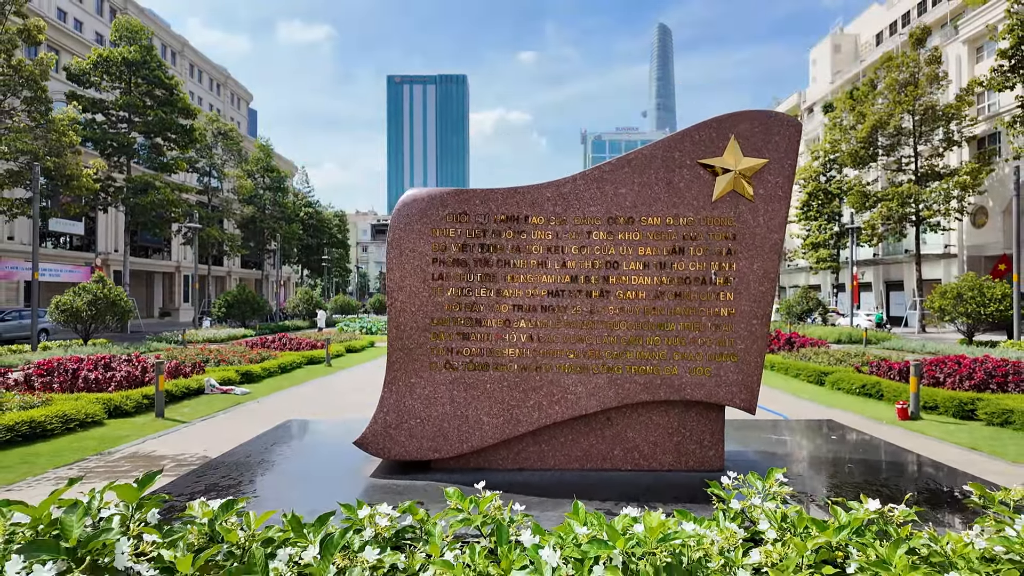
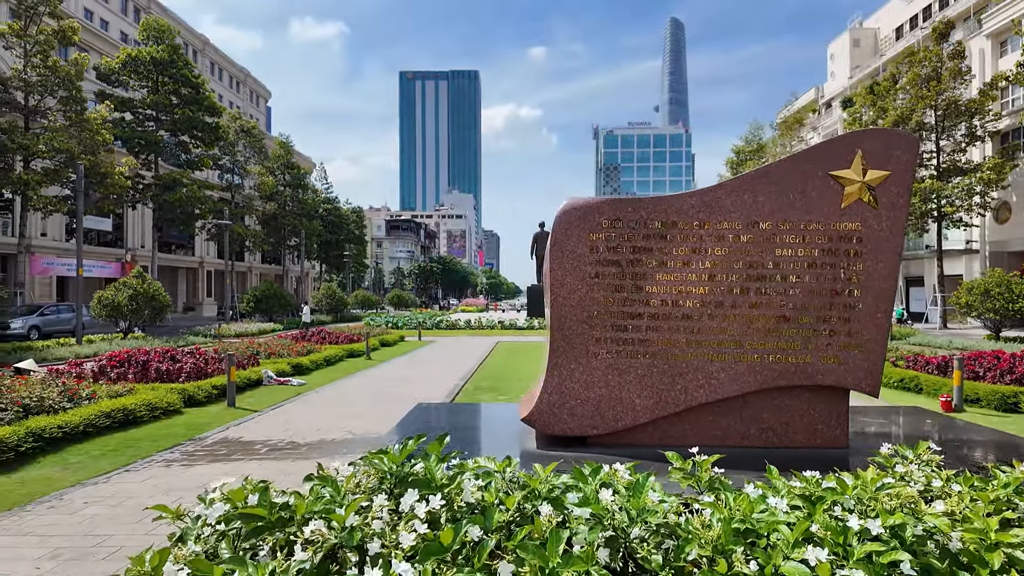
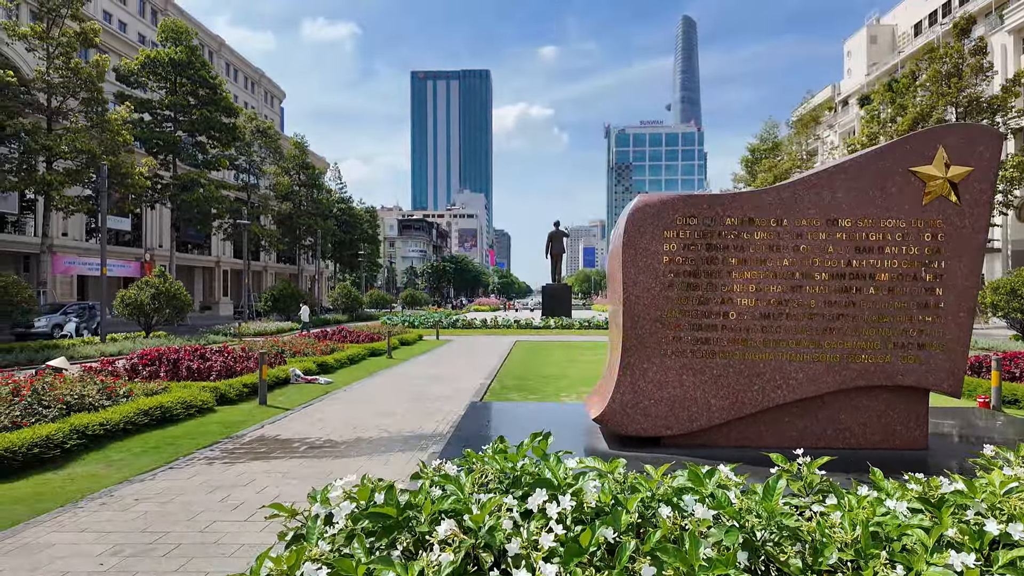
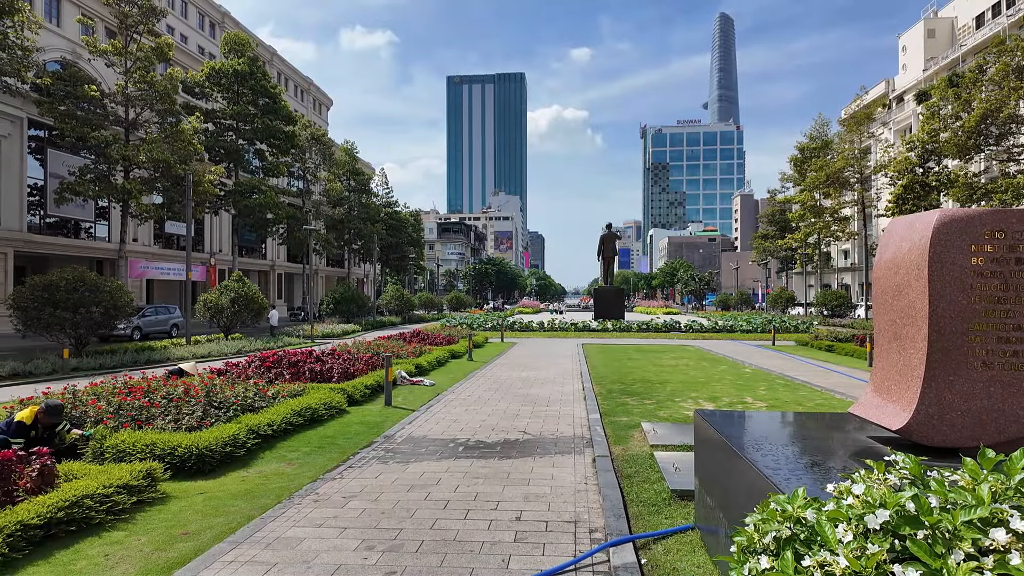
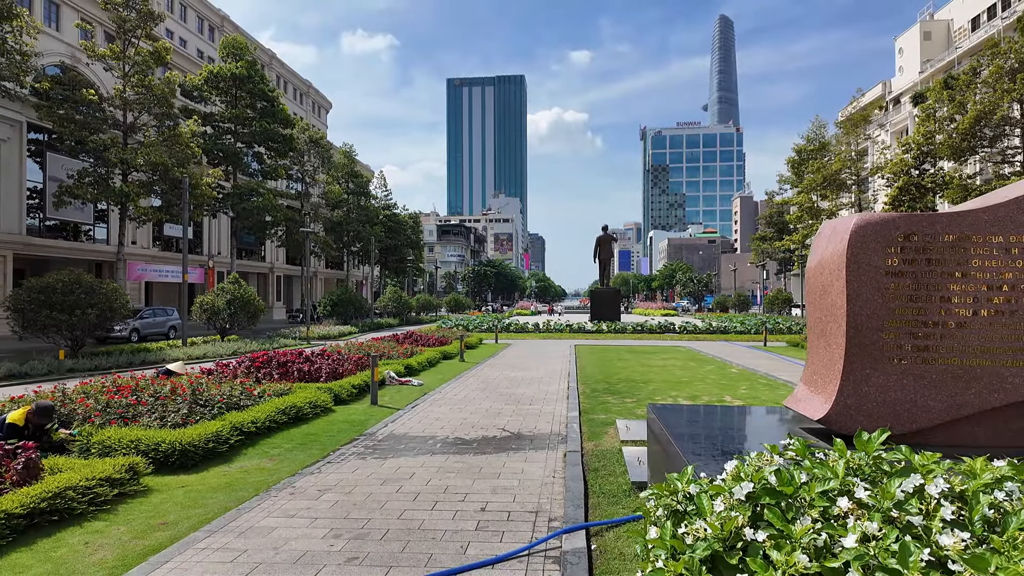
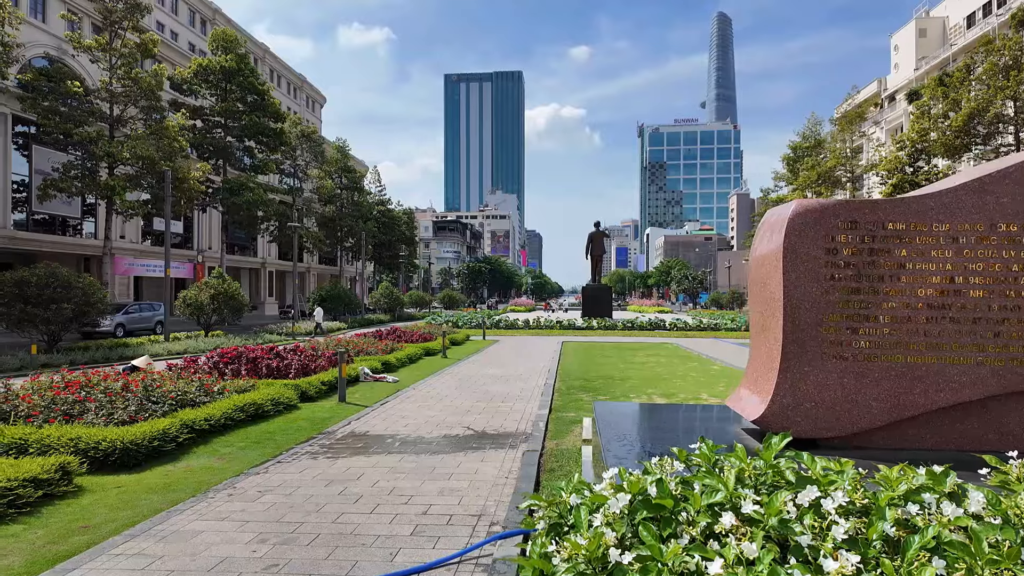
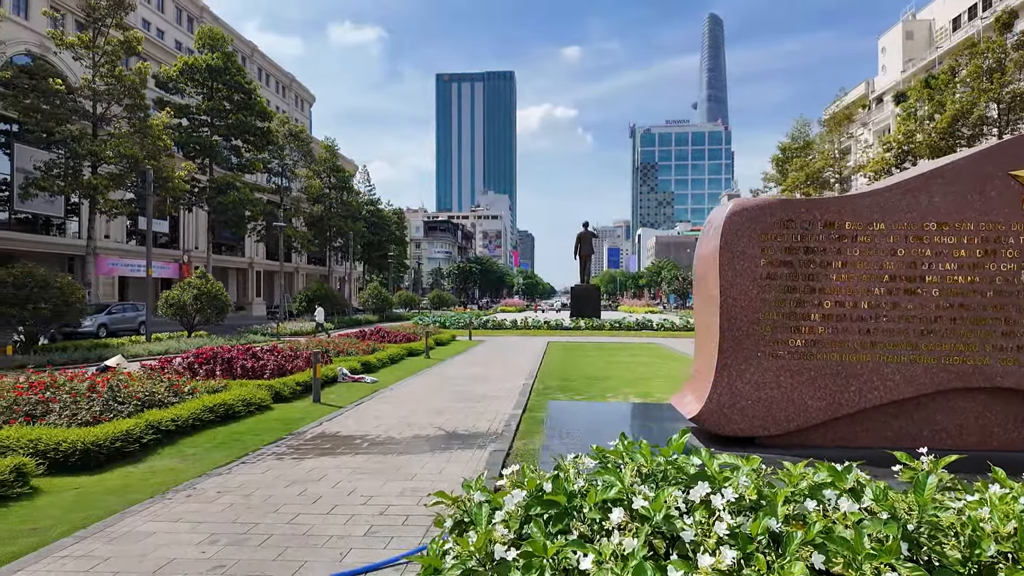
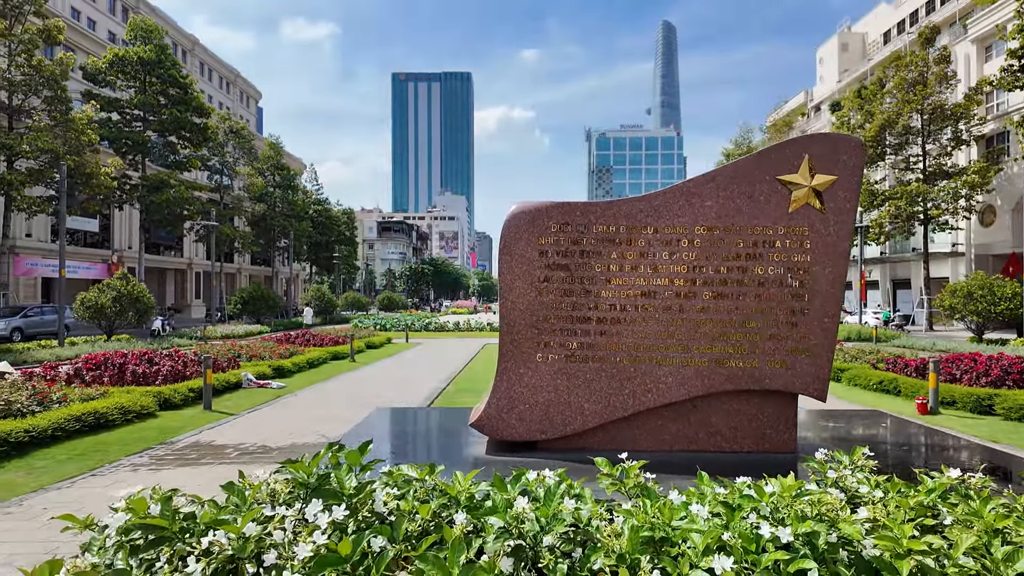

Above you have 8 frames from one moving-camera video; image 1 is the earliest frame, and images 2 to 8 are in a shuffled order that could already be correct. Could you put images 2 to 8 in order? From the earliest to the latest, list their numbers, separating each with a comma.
8, 2, 3, 7, 6, 4, 5
